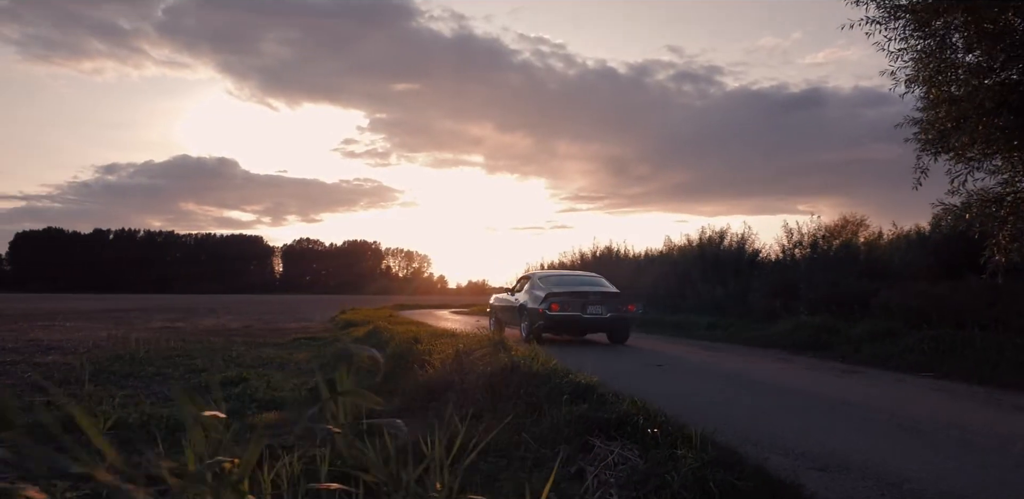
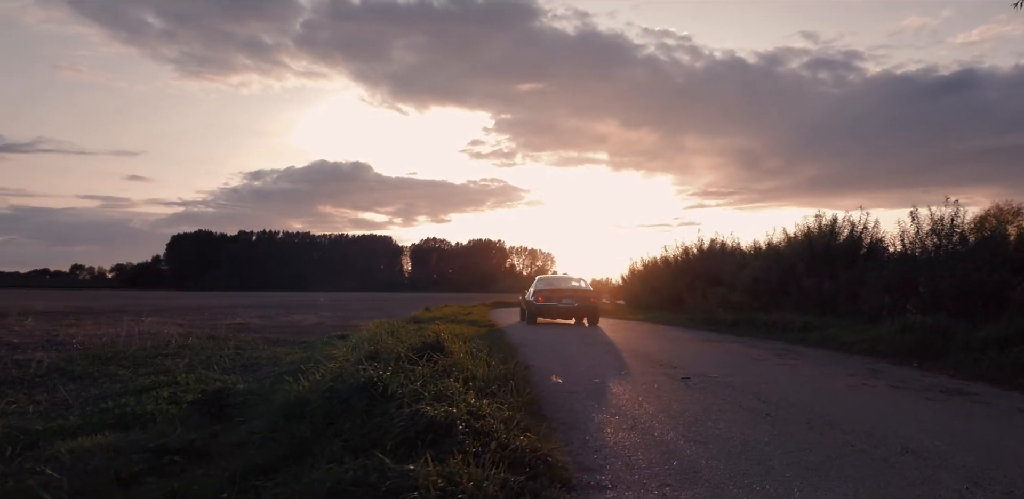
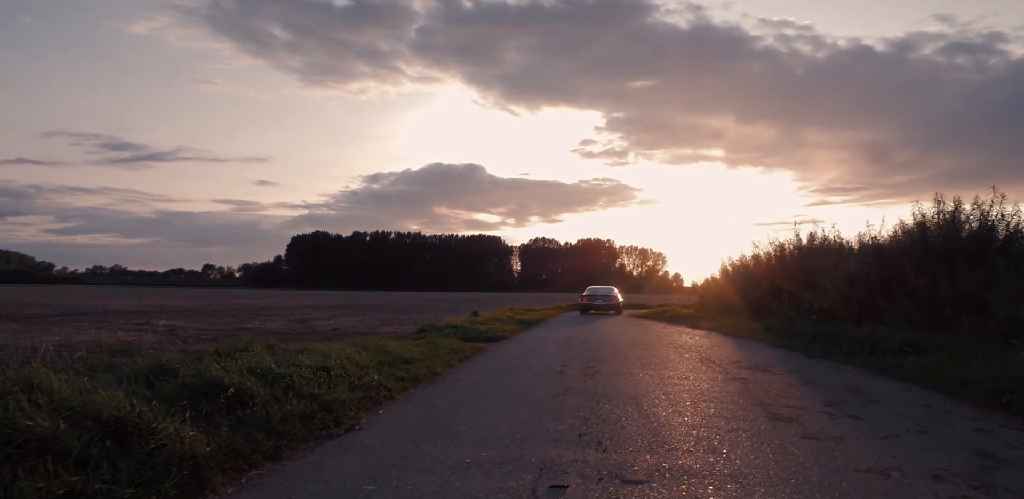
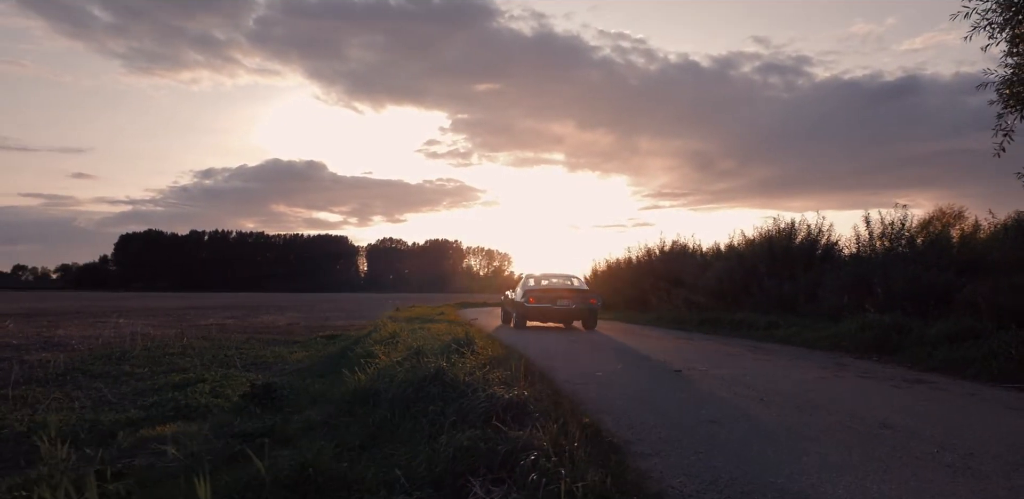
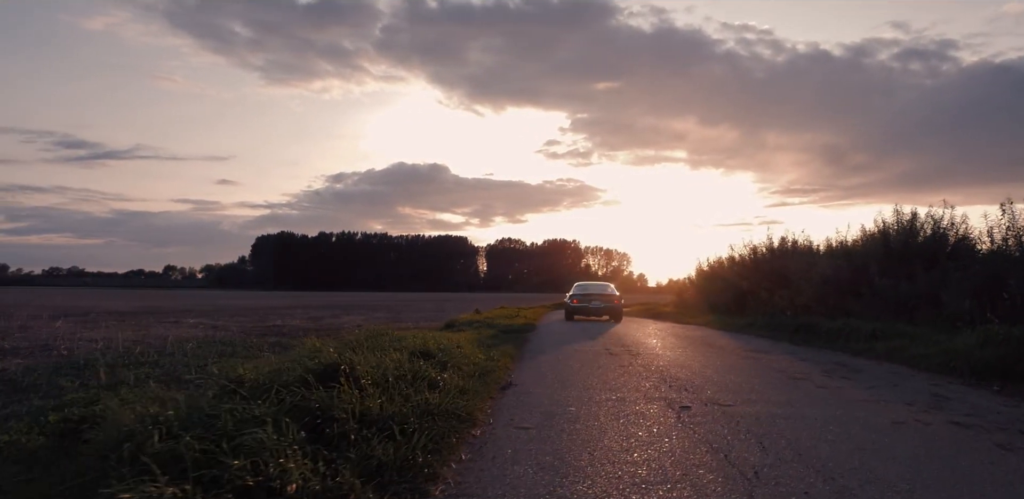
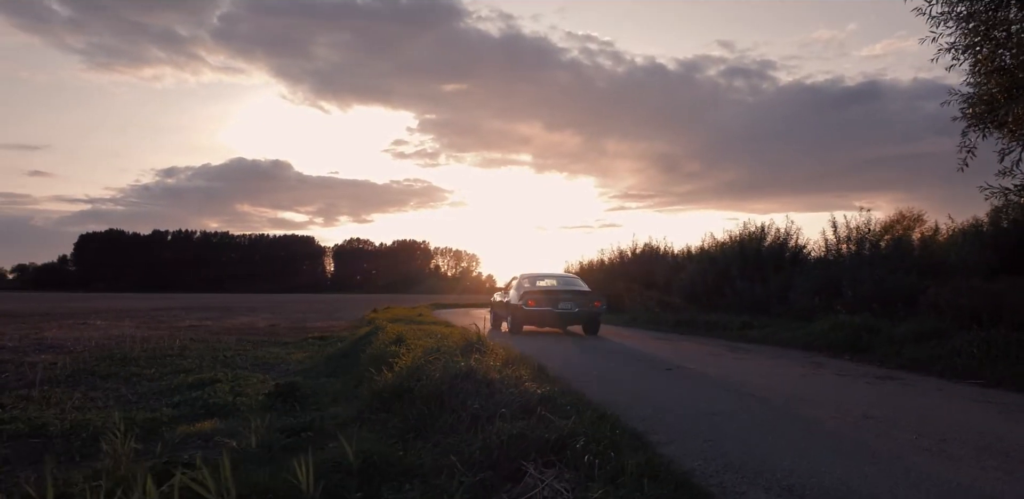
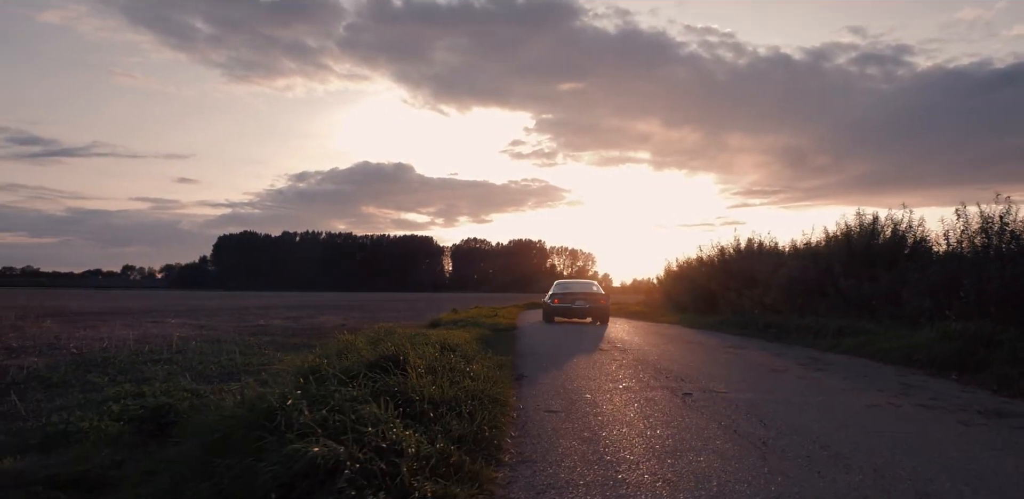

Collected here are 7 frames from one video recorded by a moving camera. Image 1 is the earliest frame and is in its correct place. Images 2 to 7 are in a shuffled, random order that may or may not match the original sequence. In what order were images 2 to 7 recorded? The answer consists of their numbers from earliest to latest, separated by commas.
6, 4, 2, 7, 5, 3
